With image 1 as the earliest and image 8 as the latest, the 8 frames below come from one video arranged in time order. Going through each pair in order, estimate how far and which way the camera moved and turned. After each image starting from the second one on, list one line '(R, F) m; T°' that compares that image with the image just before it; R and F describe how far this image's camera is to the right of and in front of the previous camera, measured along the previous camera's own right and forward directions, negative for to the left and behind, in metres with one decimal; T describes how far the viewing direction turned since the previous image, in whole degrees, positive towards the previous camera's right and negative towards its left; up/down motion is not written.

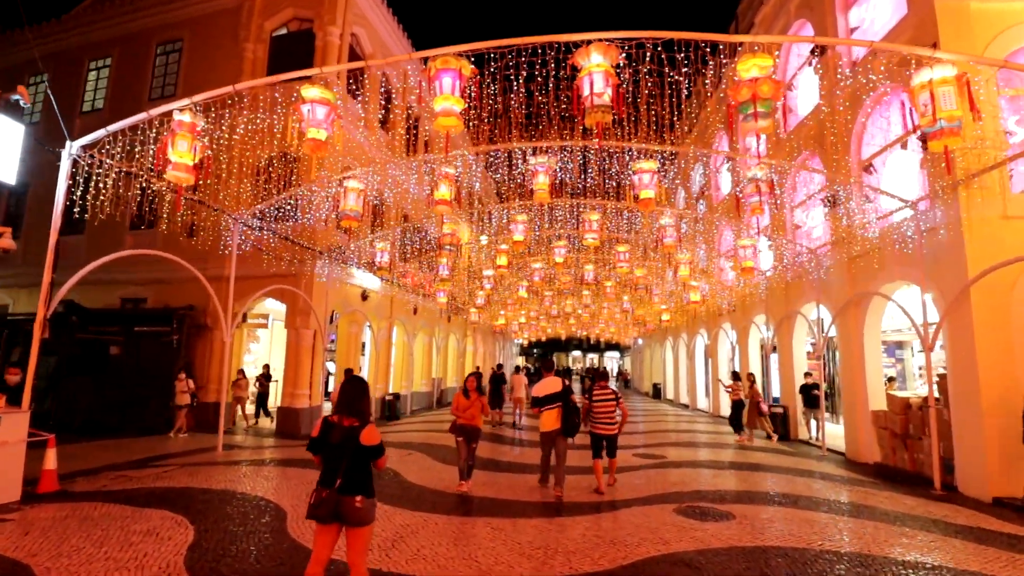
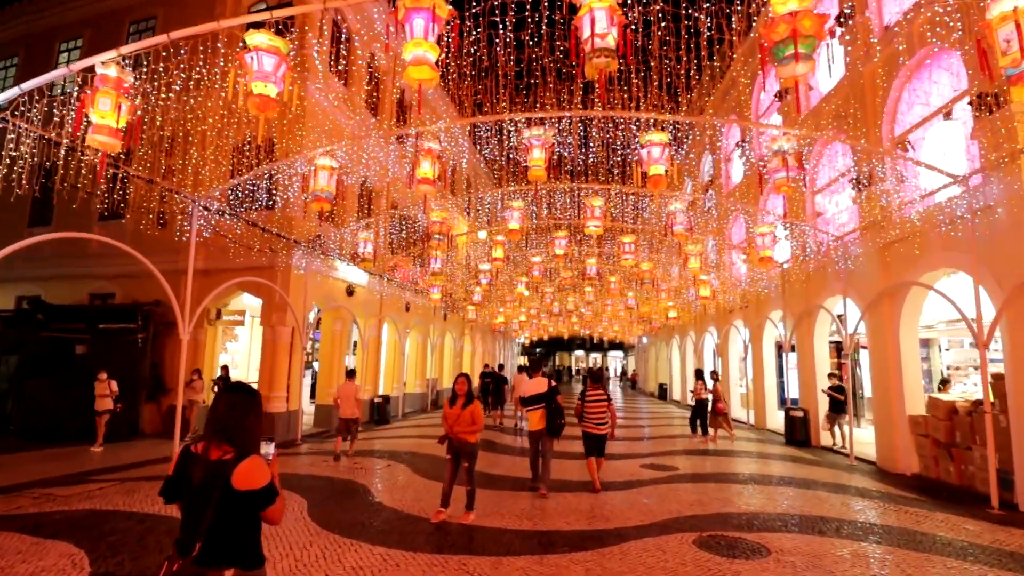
(+0.2, +1.2) m; 0°
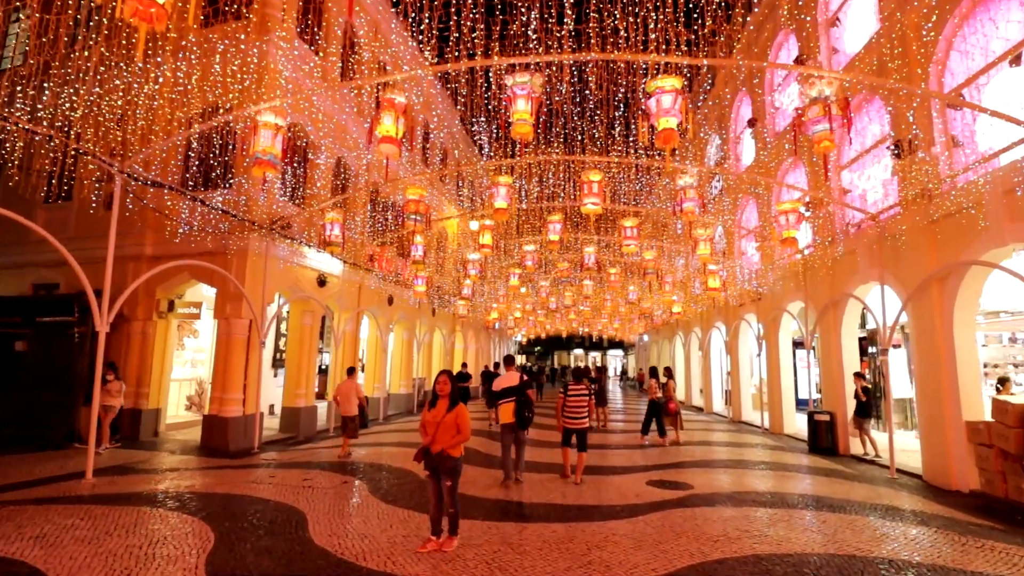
(+0.3, +1.6) m; 0°
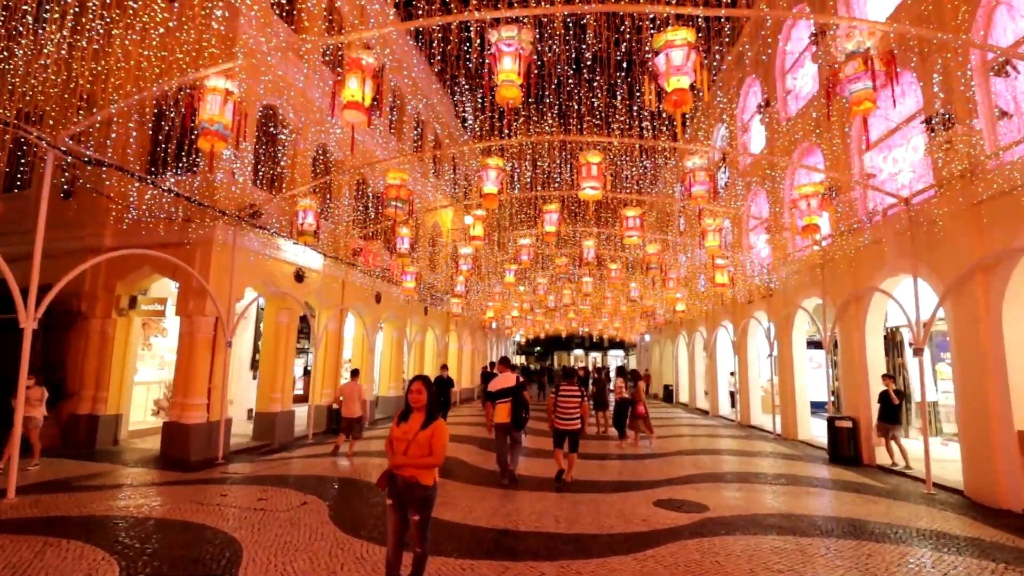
(+0.2, +1.1) m; 0°
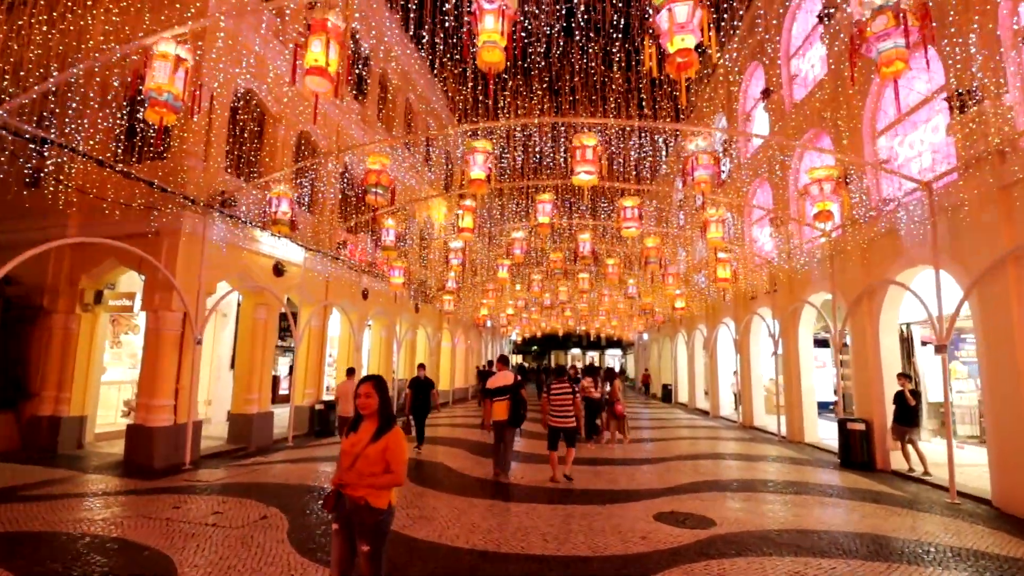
(+0.2, +0.7) m; 0°
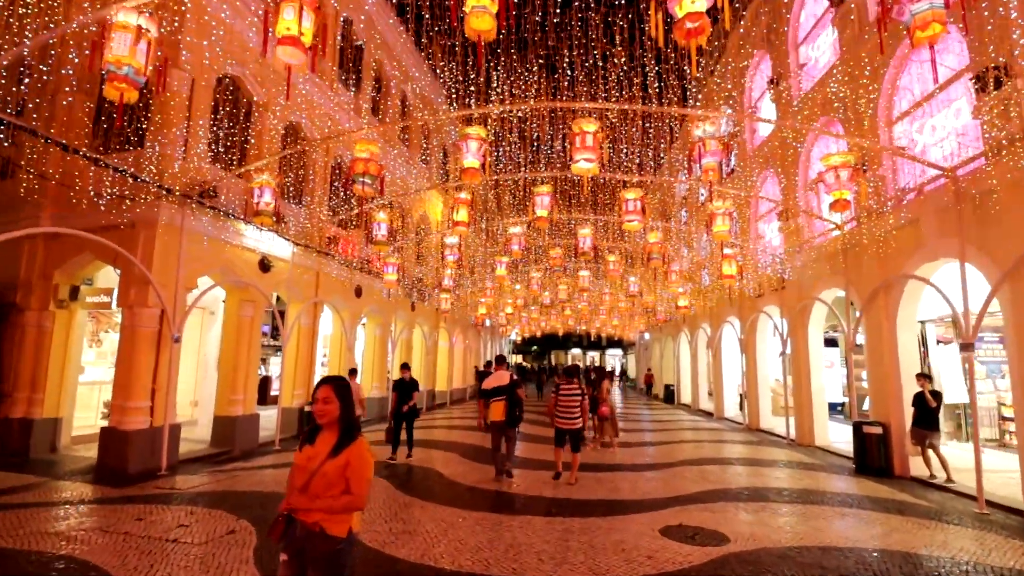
(+0.1, +0.5) m; 0°
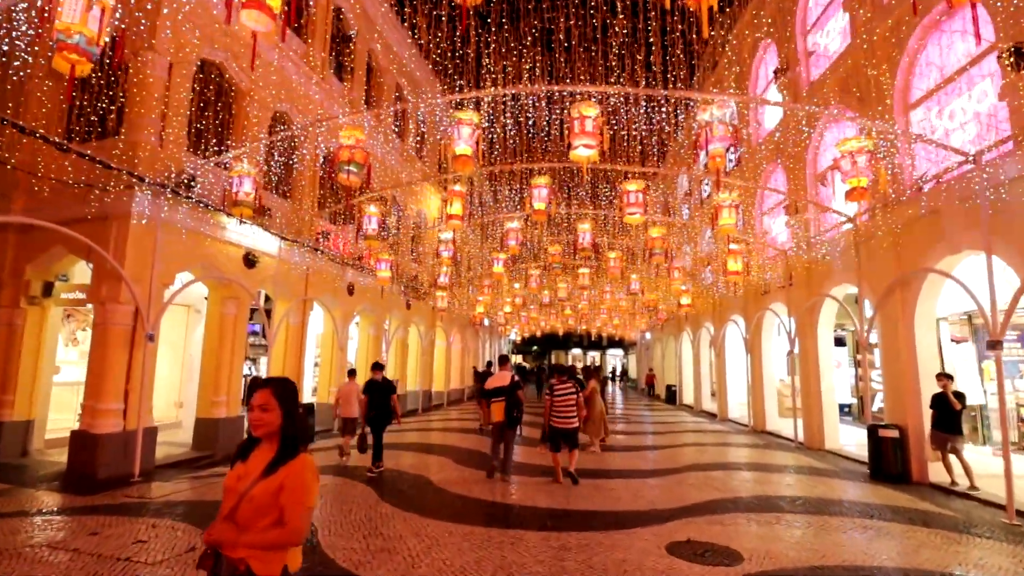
(+0.1, +0.5) m; 0°
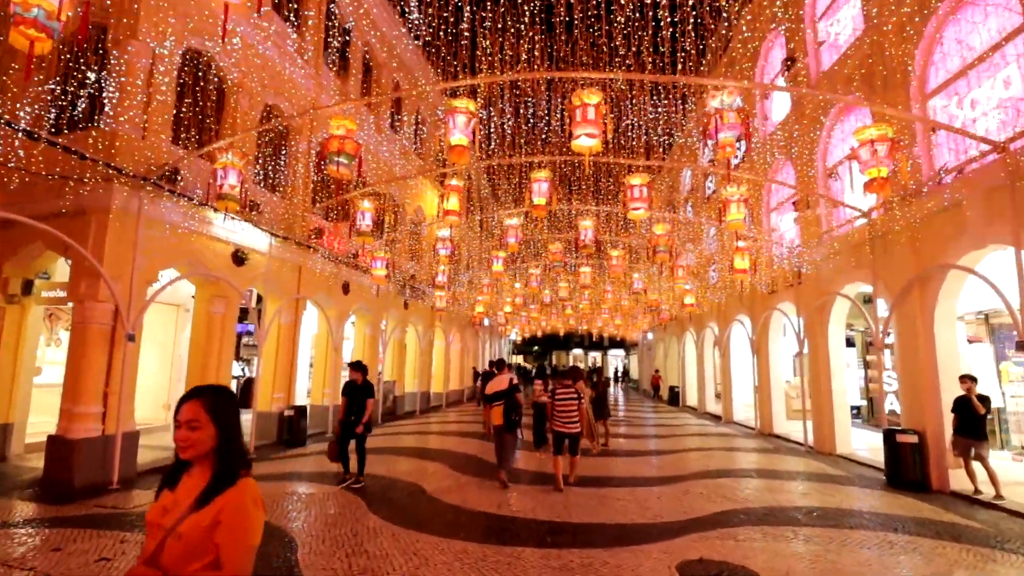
(0.0, +0.4) m; 0°
